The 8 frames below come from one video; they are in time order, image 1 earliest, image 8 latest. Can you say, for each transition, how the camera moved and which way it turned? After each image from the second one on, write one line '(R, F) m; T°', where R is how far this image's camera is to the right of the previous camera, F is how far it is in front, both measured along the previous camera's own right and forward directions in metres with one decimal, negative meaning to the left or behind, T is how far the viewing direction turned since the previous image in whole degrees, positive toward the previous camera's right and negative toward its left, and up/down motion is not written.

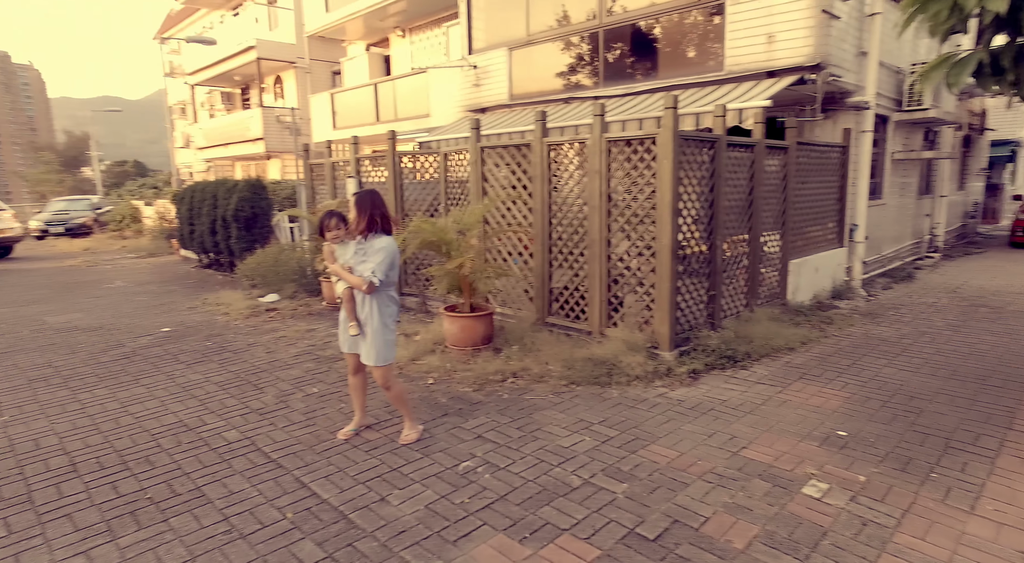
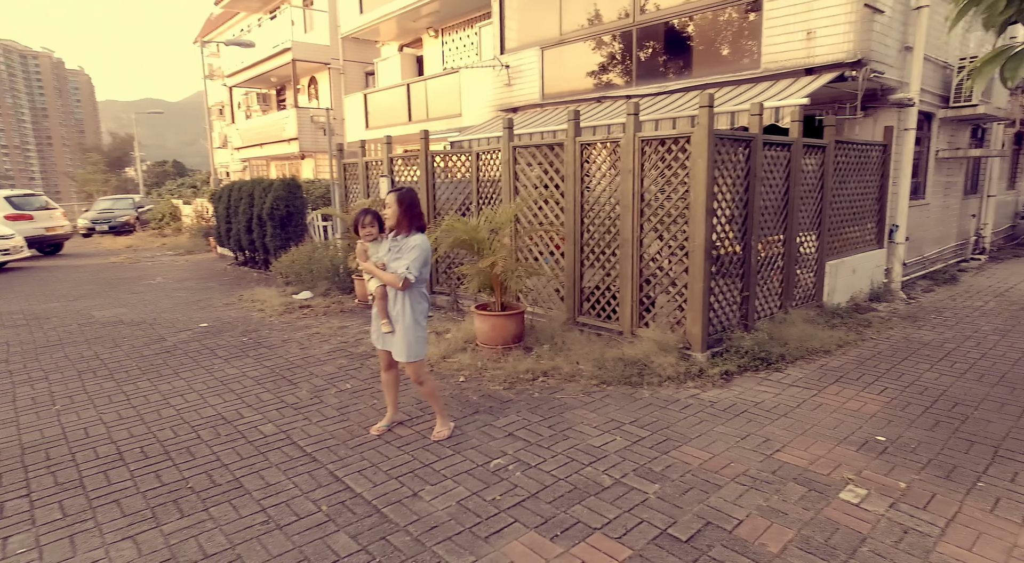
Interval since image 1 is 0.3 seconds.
(0.0, 0.0) m; -3°
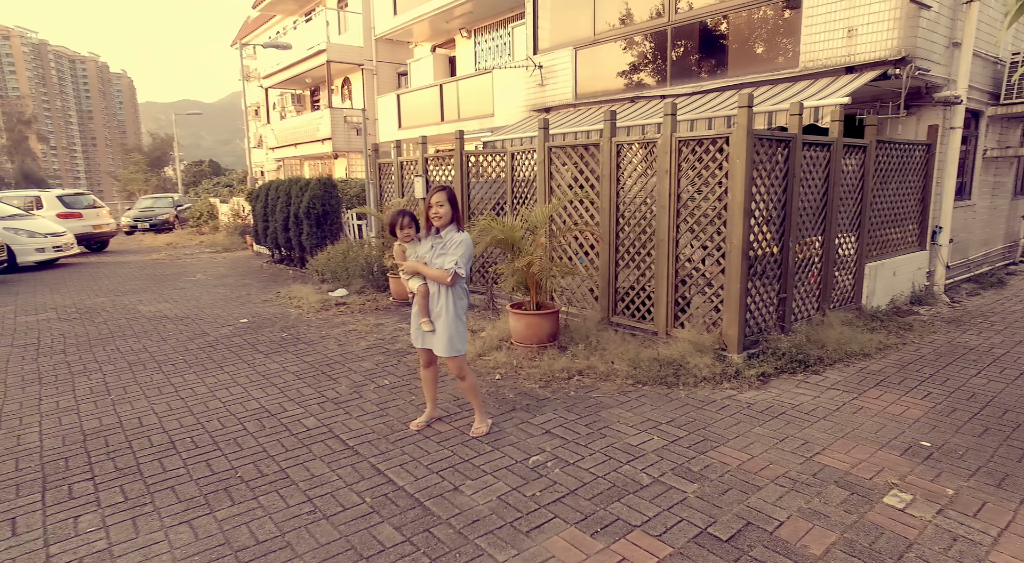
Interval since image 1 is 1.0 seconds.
(-0.1, -0.1) m; -2°
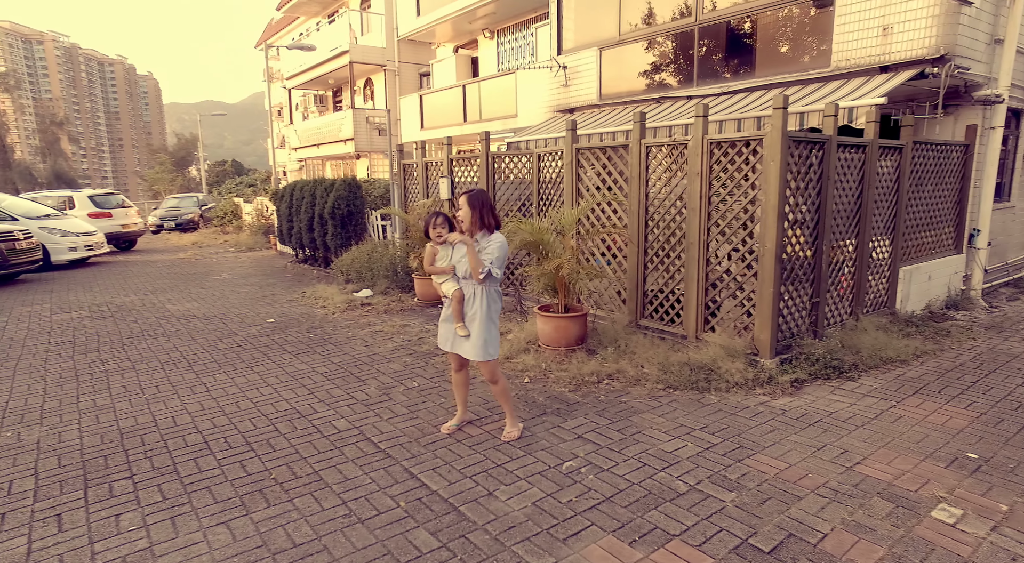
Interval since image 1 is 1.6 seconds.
(-0.1, 0.0) m; -2°
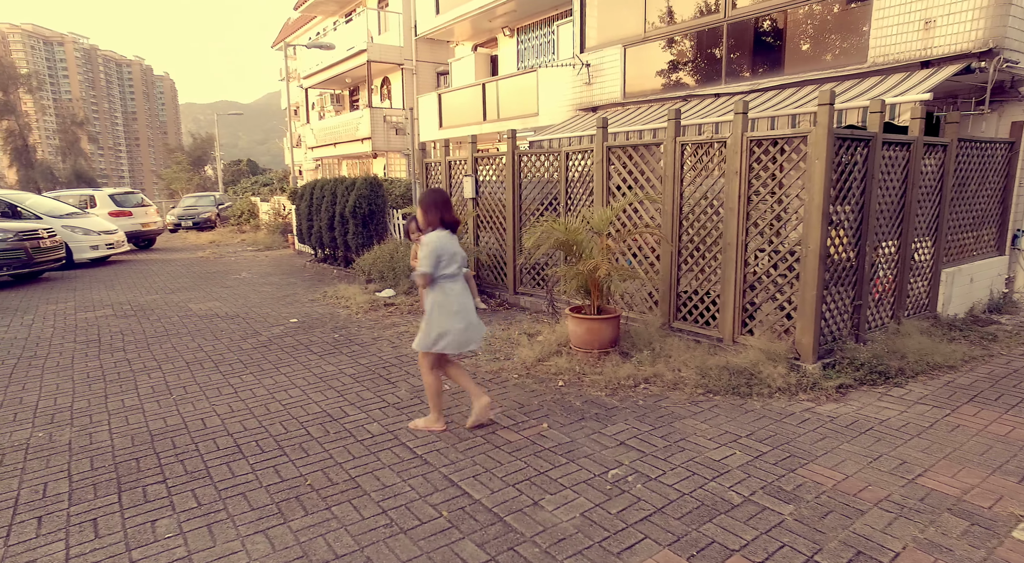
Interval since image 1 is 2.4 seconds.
(-0.2, +0.1) m; -1°
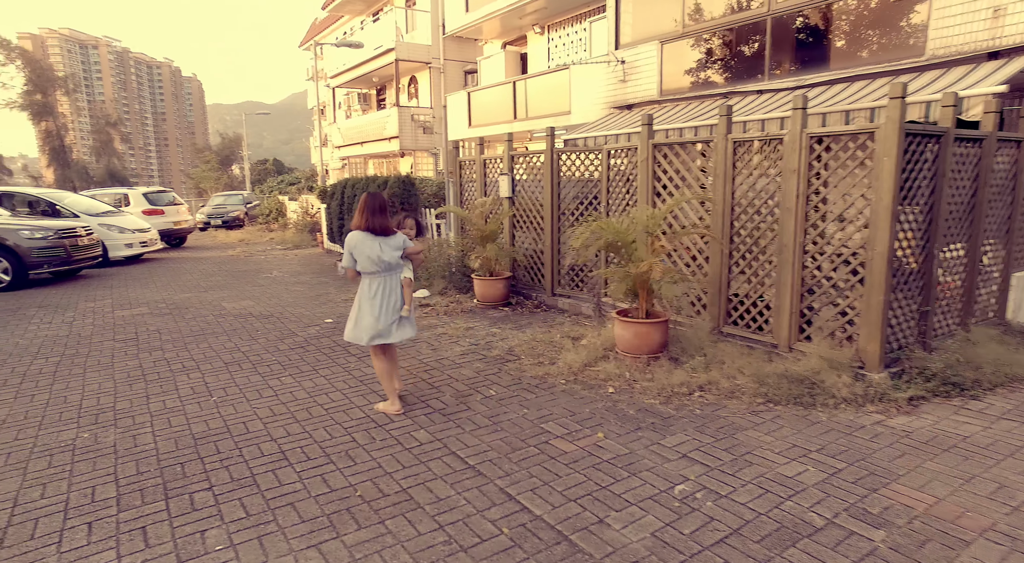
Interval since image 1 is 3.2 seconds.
(-0.2, +0.2) m; -2°
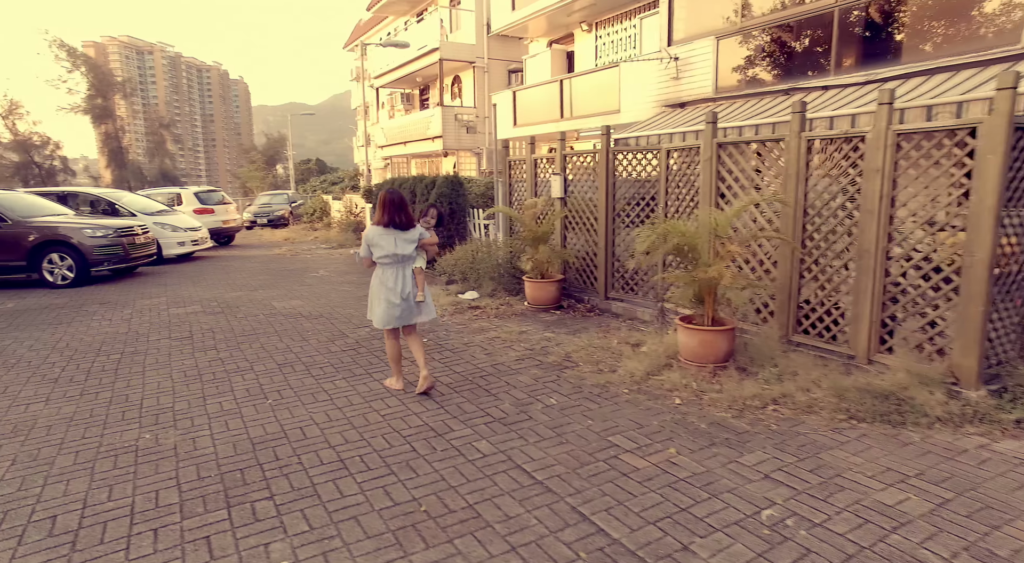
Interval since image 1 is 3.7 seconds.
(-0.2, +0.2) m; -3°
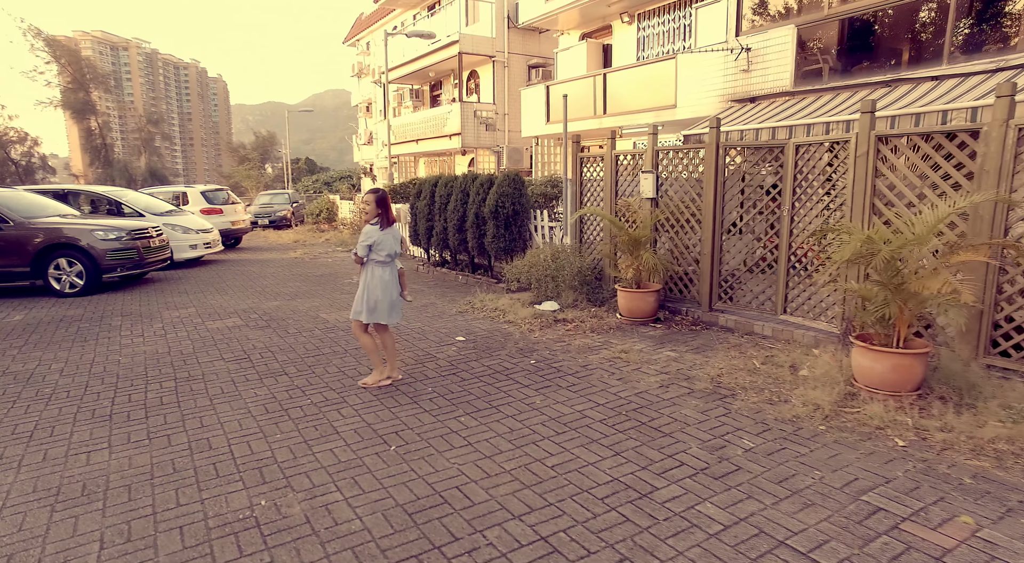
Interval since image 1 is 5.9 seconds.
(-1.4, +1.0) m; +2°
